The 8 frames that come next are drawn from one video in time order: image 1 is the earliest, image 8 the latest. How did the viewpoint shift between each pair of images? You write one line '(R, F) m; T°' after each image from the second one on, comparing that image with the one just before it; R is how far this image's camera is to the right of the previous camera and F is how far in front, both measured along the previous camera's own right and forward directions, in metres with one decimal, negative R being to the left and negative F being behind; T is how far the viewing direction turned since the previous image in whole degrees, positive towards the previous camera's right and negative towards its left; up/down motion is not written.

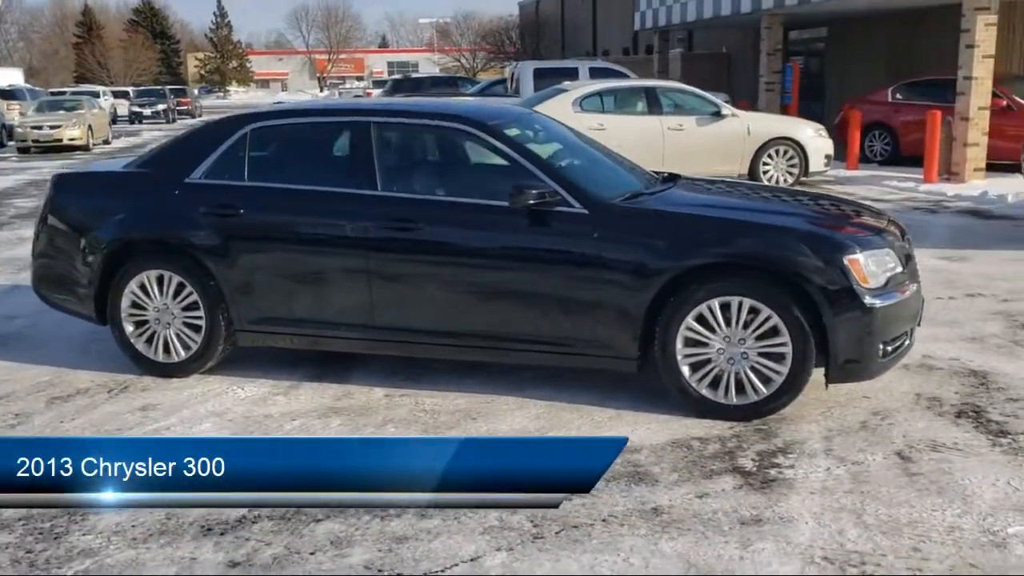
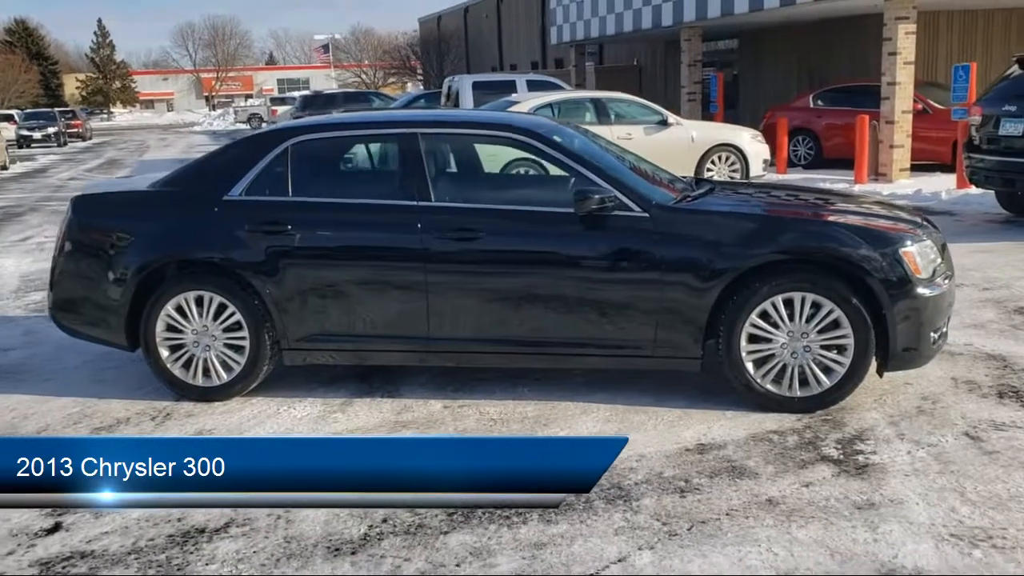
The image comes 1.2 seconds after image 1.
(-0.9, 0.0) m; +6°
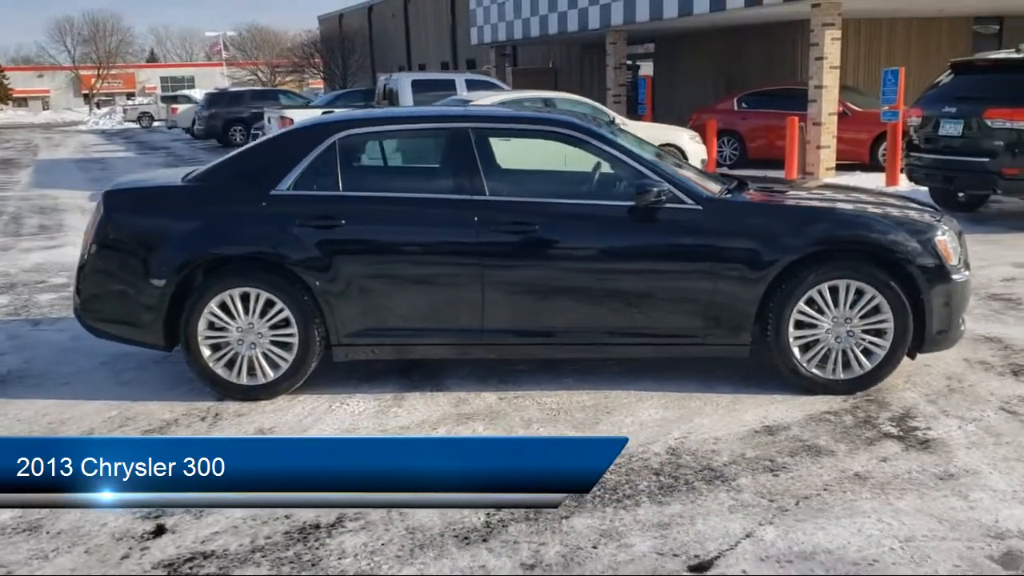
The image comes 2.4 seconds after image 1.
(-0.9, 0.0) m; +7°
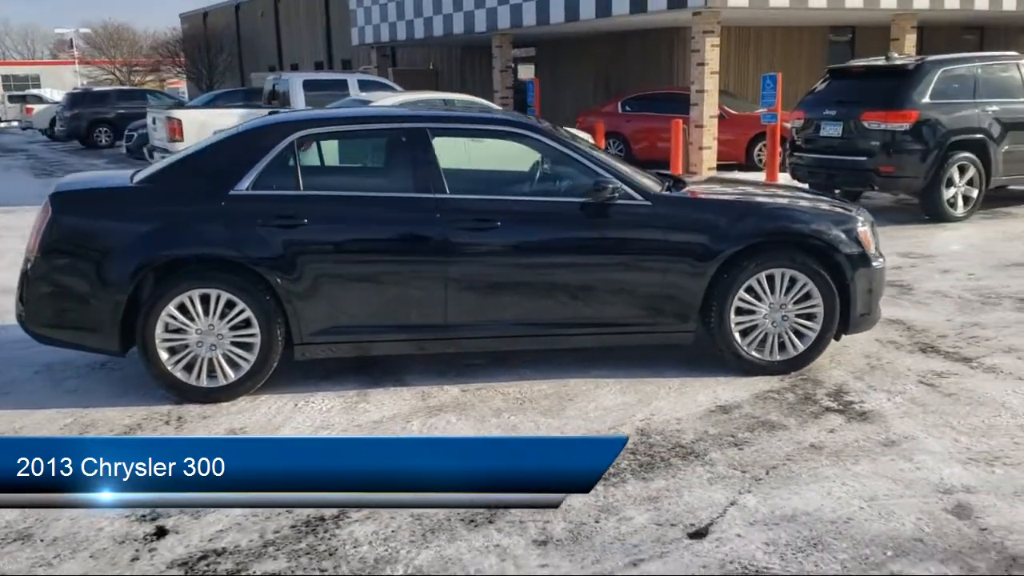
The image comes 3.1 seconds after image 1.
(-0.5, -0.1) m; +8°
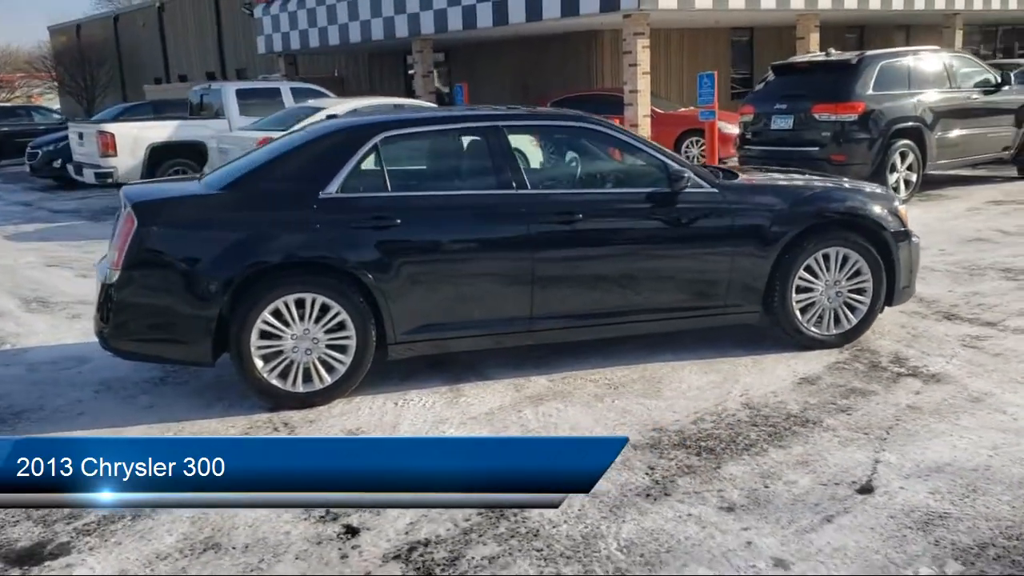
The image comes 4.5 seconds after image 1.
(-1.2, 0.0) m; +7°
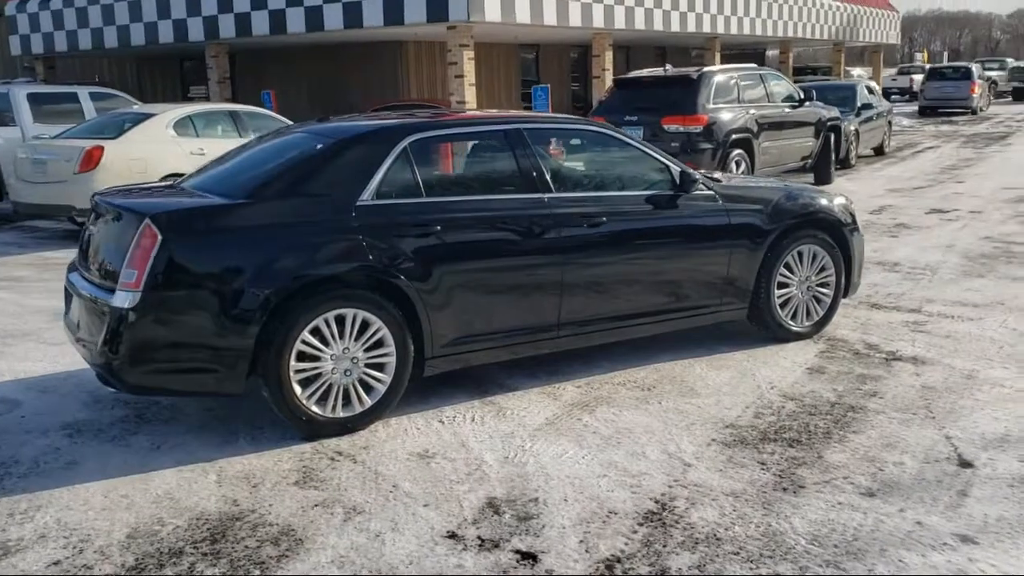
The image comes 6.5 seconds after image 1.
(-1.6, +0.4) m; +15°
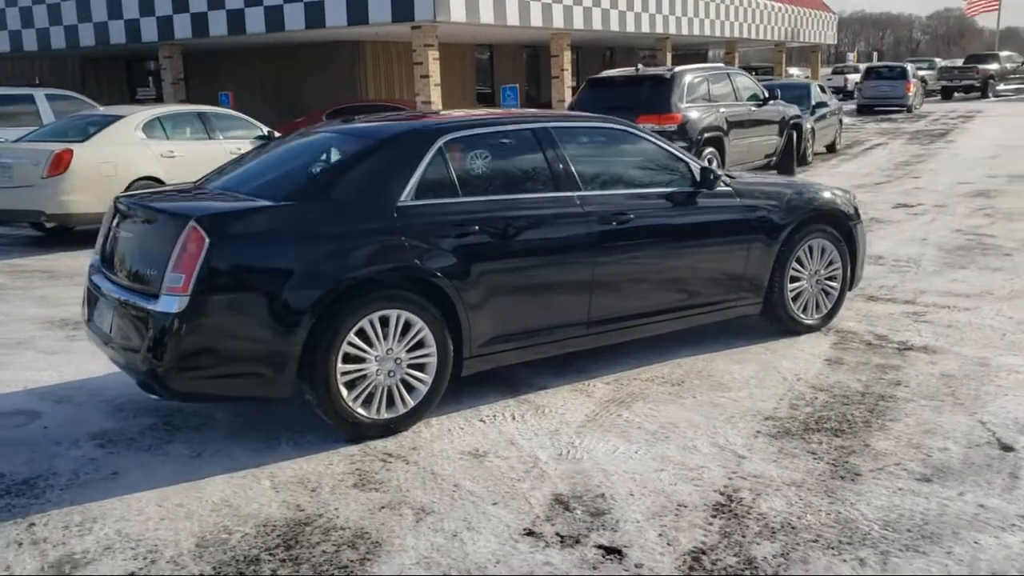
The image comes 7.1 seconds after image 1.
(-0.5, 0.0) m; +4°
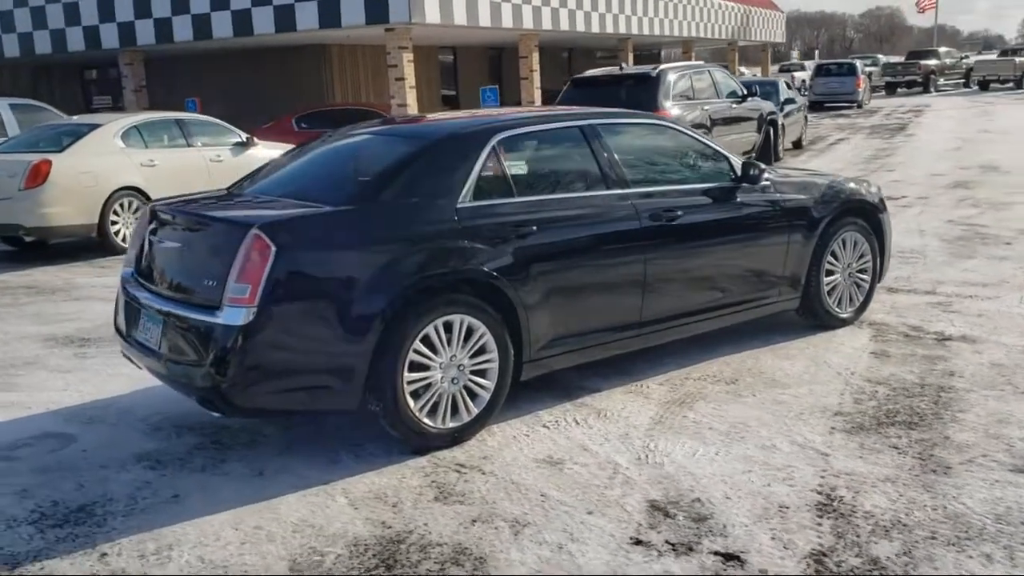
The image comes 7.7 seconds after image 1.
(-0.6, +0.2) m; +3°
